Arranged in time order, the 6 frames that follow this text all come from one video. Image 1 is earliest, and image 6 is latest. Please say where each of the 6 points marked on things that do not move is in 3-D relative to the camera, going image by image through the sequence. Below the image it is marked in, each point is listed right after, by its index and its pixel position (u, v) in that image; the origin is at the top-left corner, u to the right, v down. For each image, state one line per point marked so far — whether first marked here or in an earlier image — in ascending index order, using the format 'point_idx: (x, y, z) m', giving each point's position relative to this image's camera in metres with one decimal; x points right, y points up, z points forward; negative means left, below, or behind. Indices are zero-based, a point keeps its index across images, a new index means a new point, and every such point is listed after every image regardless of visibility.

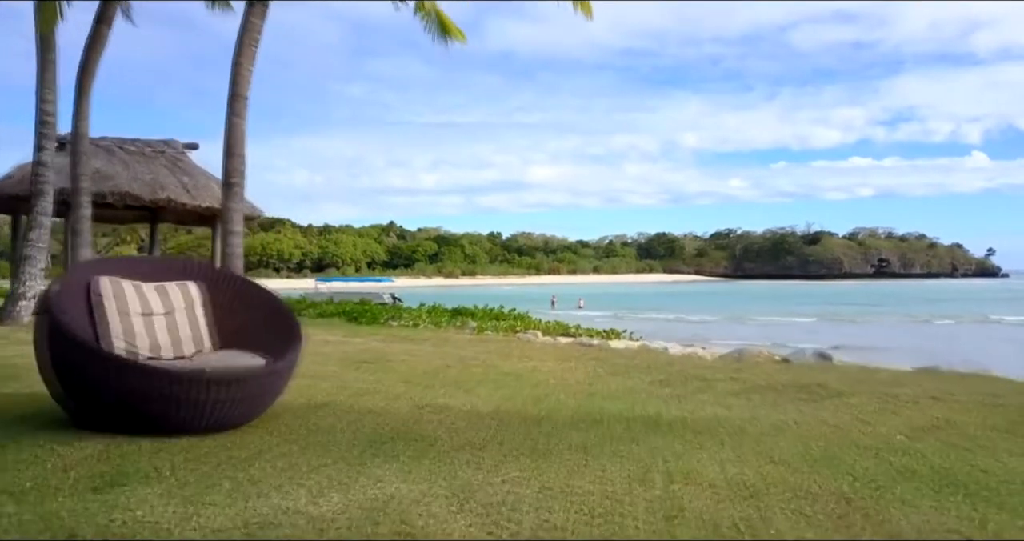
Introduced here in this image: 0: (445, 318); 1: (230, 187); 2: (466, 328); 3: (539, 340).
0: (-1.0, -0.7, +12.9) m
1: (-2.4, +0.7, +7.3) m
2: (-0.6, -0.7, +10.3) m
3: (+0.3, -0.8, +9.3) m
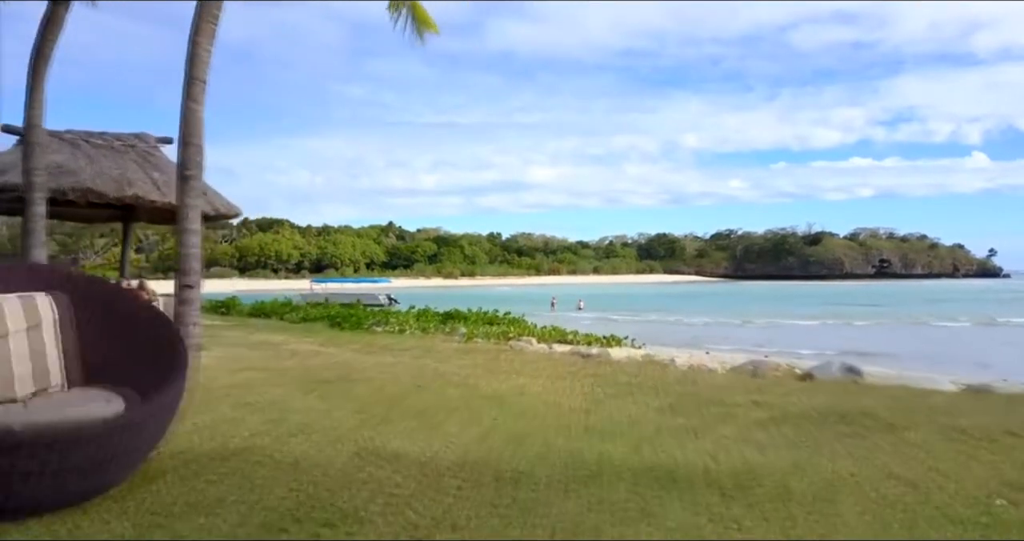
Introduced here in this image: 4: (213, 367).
0: (-1.1, -0.8, +12.1) m
1: (-2.5, +0.7, +6.5) m
2: (-0.7, -0.7, +9.5) m
3: (+0.2, -0.8, +8.6) m
4: (-2.0, -0.6, +5.5) m
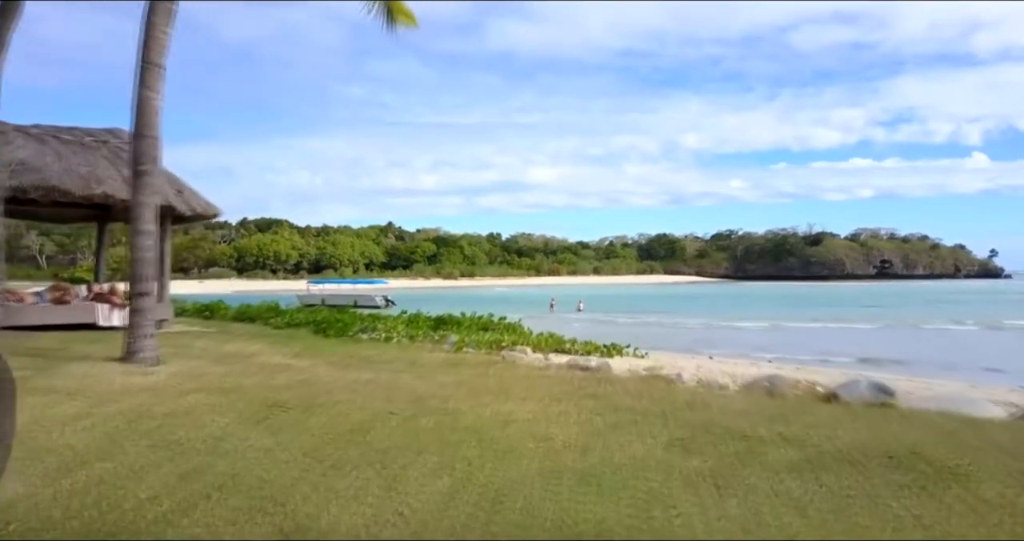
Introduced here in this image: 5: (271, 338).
0: (-1.2, -0.8, +11.5) m
1: (-2.6, +0.7, +5.9) m
2: (-0.7, -0.8, +8.9) m
3: (+0.1, -0.8, +7.9) m
4: (-2.0, -0.7, +4.9) m
5: (-2.8, -0.8, +9.9) m
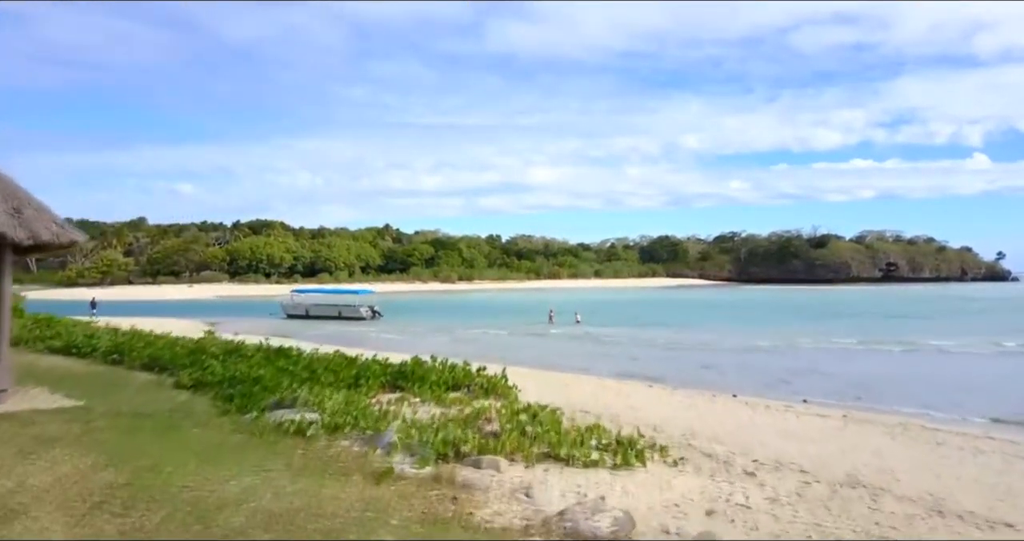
0: (-1.4, -1.3, +8.4) m
1: (-2.8, +0.2, +2.8) m
2: (-1.0, -1.2, +5.8) m
3: (-0.1, -1.3, +4.9) m
4: (-2.3, -1.1, +1.8) m
5: (-3.1, -1.3, +6.8) m
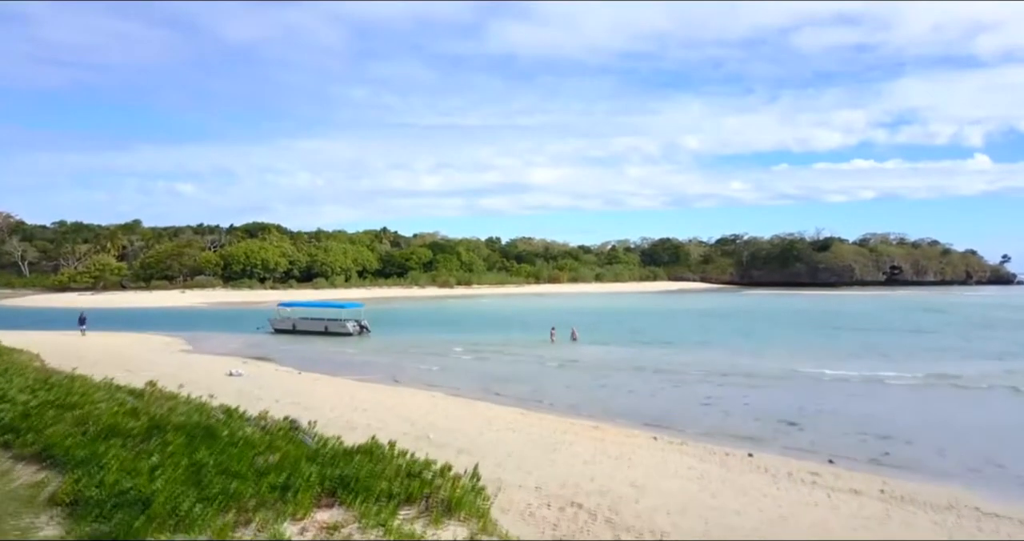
0: (-1.7, -2.0, +6.3) m
1: (-3.1, -0.5, +0.7) m
2: (-1.2, -2.0, +3.7) m
3: (-0.4, -2.0, +2.7) m
4: (-2.6, -1.9, -0.3) m
5: (-3.4, -2.0, +4.7) m
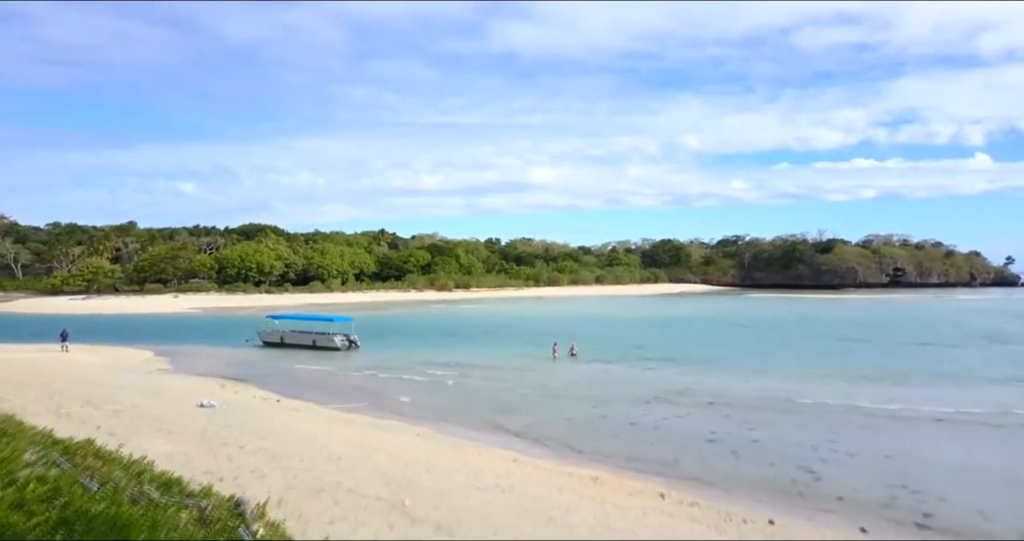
0: (-1.9, -2.7, +4.4) m
1: (-3.3, -1.2, -1.1) m
2: (-1.4, -2.7, +1.9) m
3: (-0.6, -2.7, +0.9) m
4: (-2.7, -2.5, -2.2) m
5: (-3.5, -2.7, +2.9) m
